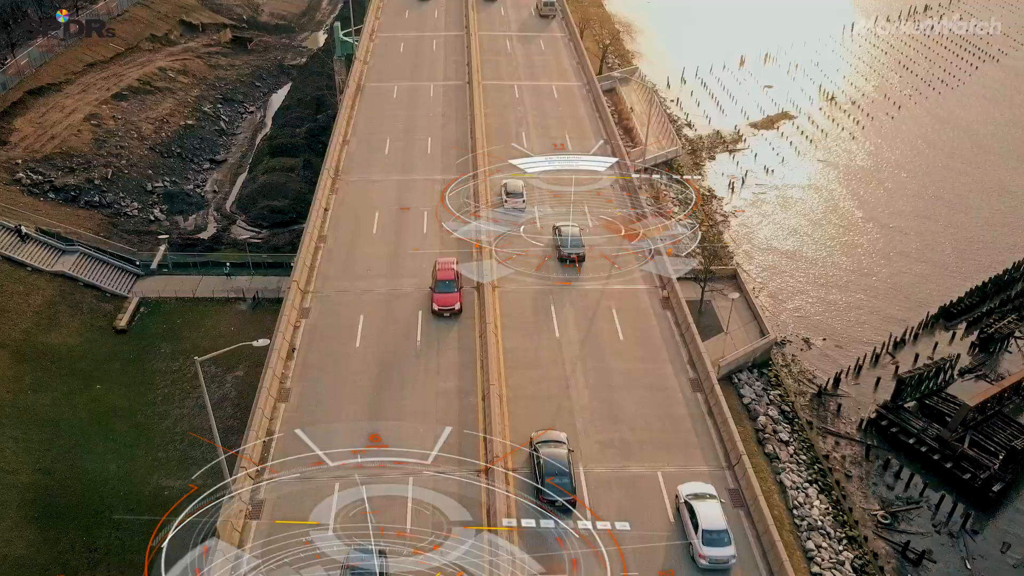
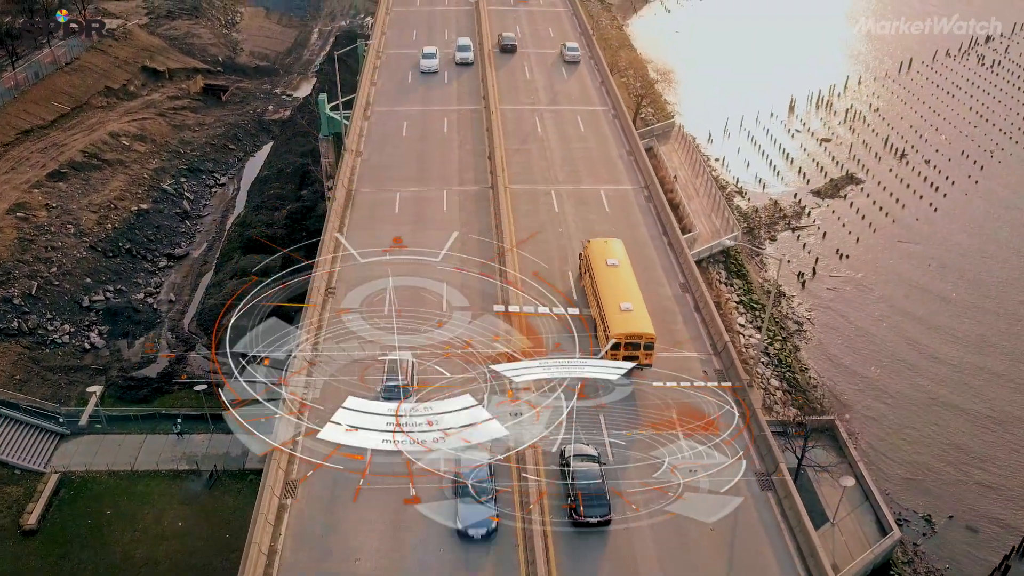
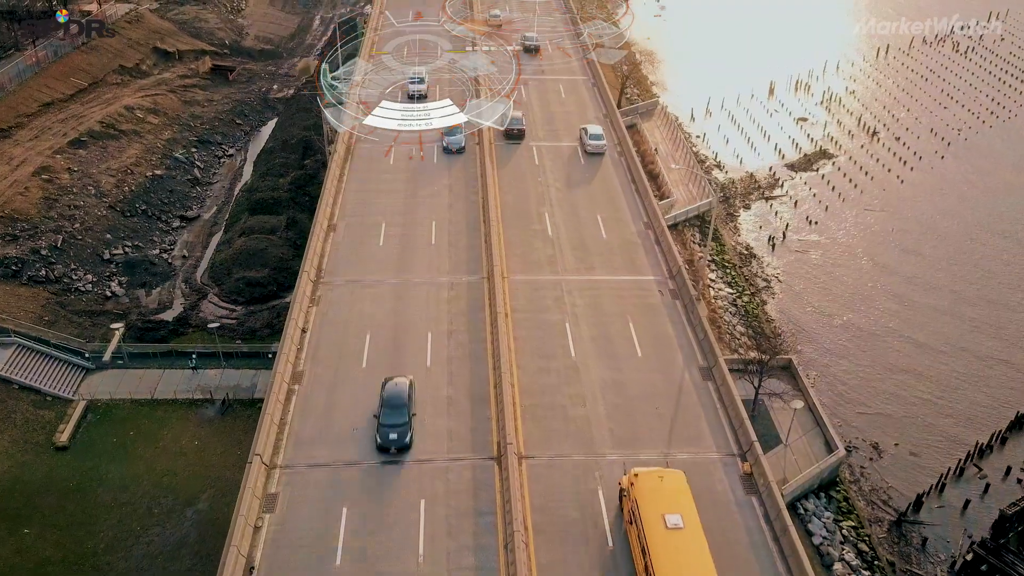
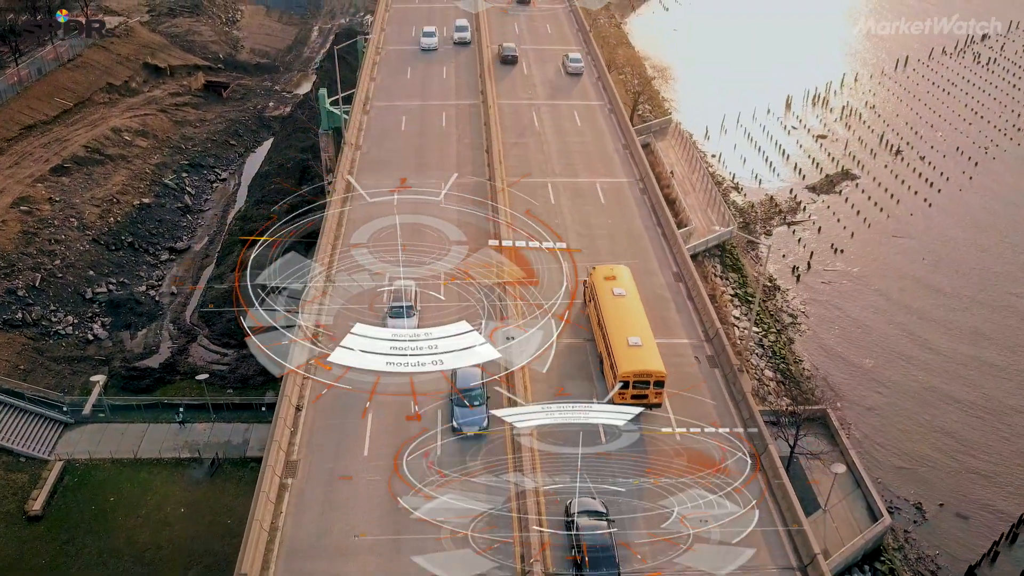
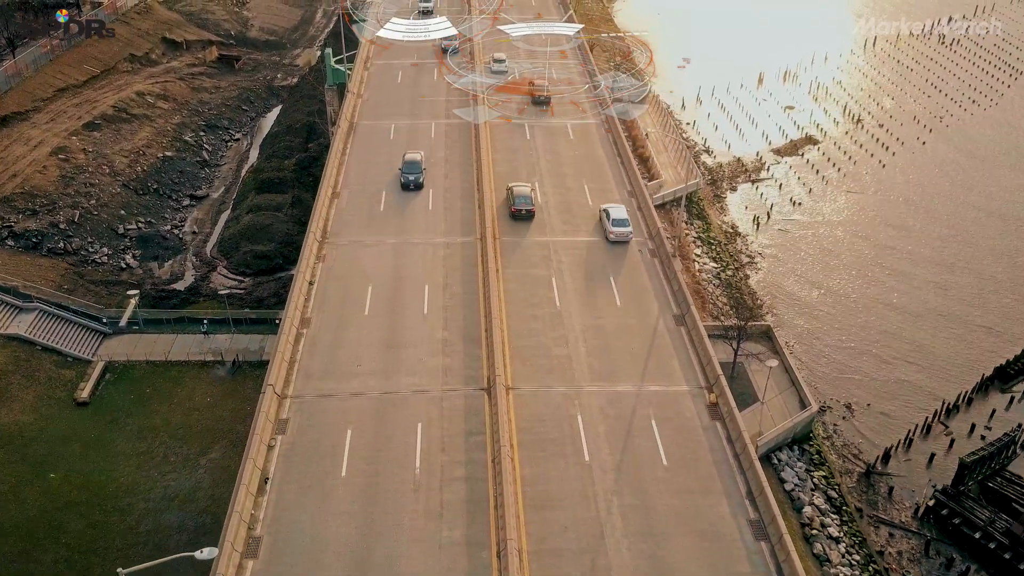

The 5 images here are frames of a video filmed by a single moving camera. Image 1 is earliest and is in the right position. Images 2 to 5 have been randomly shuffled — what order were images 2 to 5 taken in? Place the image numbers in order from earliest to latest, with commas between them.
5, 3, 4, 2
